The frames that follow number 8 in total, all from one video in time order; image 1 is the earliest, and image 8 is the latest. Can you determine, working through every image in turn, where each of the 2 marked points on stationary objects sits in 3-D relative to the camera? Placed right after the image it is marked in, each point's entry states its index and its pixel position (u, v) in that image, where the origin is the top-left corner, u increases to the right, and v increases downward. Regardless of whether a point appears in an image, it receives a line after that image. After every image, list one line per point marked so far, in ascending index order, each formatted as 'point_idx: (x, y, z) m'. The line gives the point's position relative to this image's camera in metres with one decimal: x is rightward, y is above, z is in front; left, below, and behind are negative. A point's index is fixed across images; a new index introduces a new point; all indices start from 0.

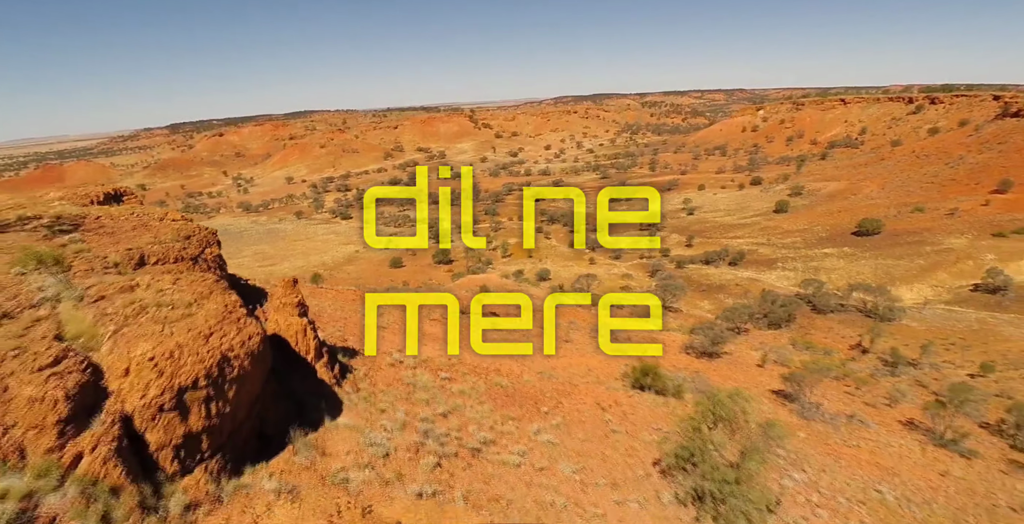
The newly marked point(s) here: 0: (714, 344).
0: (+7.5, -3.0, +18.0) m
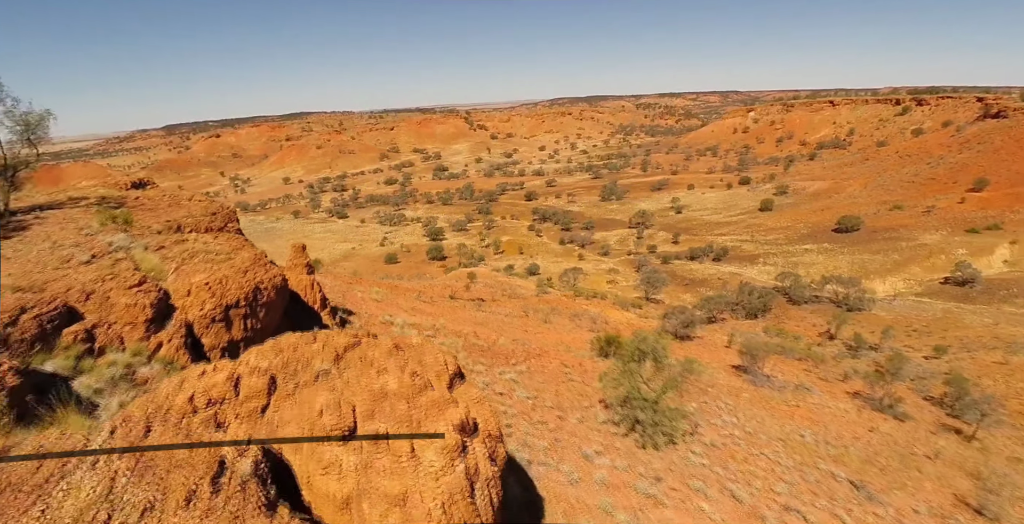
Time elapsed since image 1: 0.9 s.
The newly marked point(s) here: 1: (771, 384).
0: (+6.9, -2.6, +19.3) m
1: (+7.5, -3.4, +14.0) m
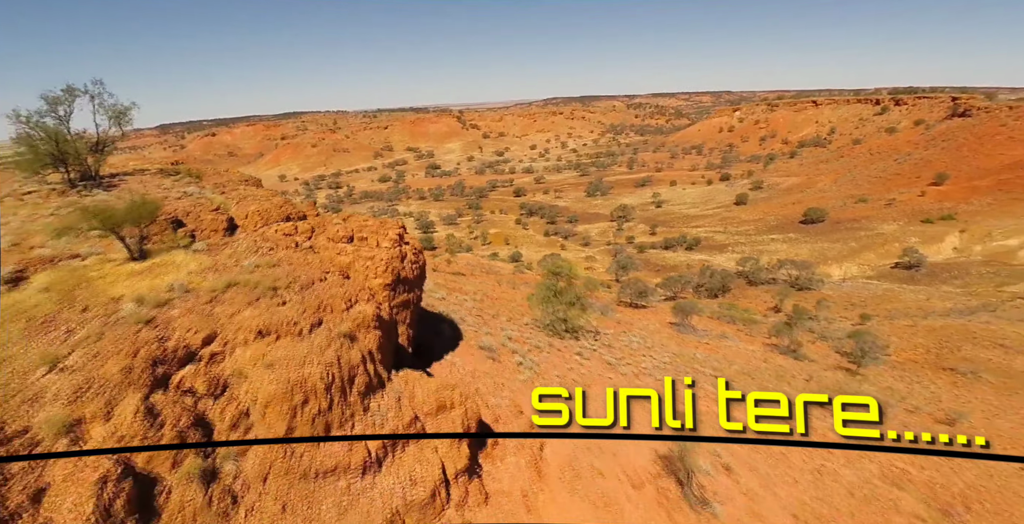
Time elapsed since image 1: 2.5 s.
0: (+5.8, -1.5, +22.1) m
1: (+6.4, -2.4, +16.7) m
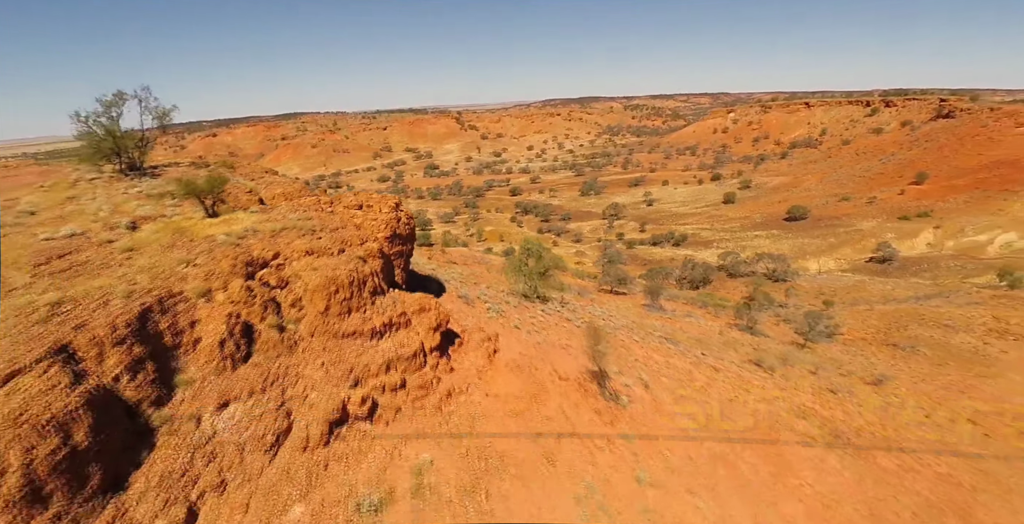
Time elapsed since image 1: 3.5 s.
0: (+5.3, -1.0, +23.9) m
1: (+5.9, -1.9, +18.5) m
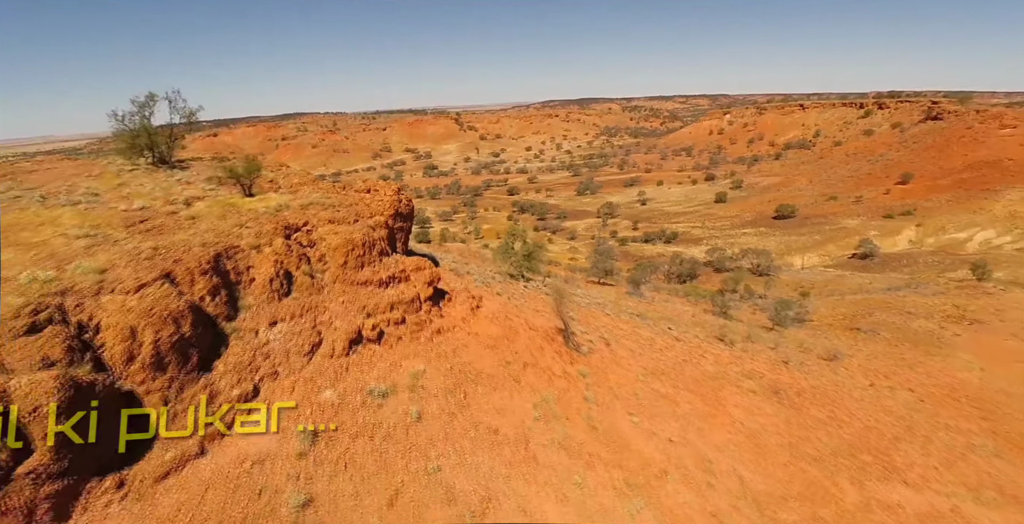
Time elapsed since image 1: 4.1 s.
0: (+4.9, -0.6, +25.3) m
1: (+5.6, -1.5, +19.9) m
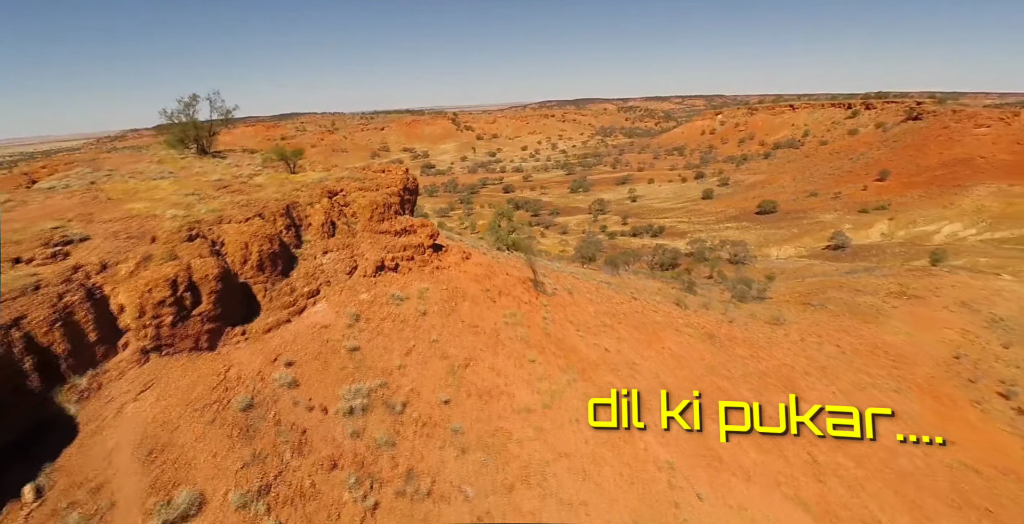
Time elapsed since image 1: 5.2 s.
0: (+4.5, +0.1, +27.7) m
1: (+5.1, -0.7, +22.3) m
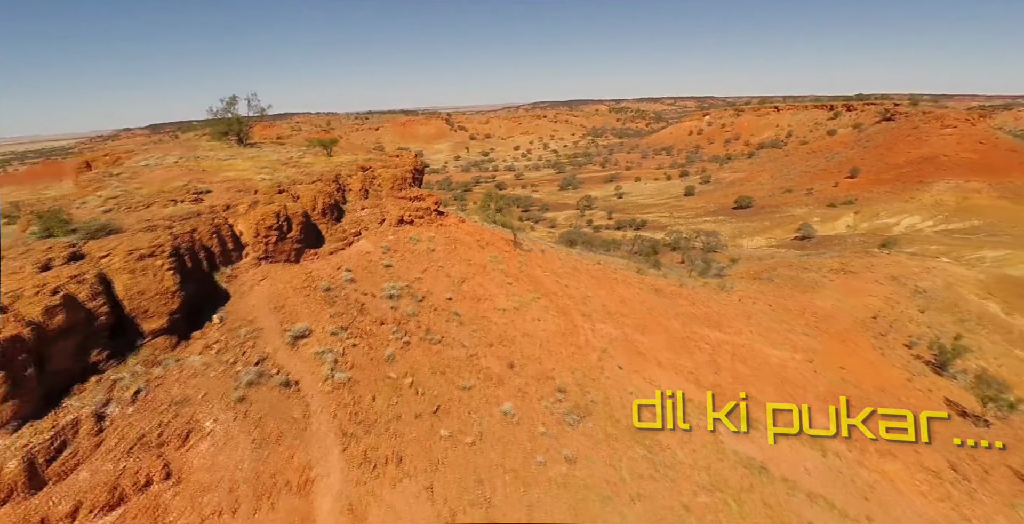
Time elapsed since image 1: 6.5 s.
0: (+3.8, +1.2, +30.8) m
1: (+4.5, +0.4, +25.5) m
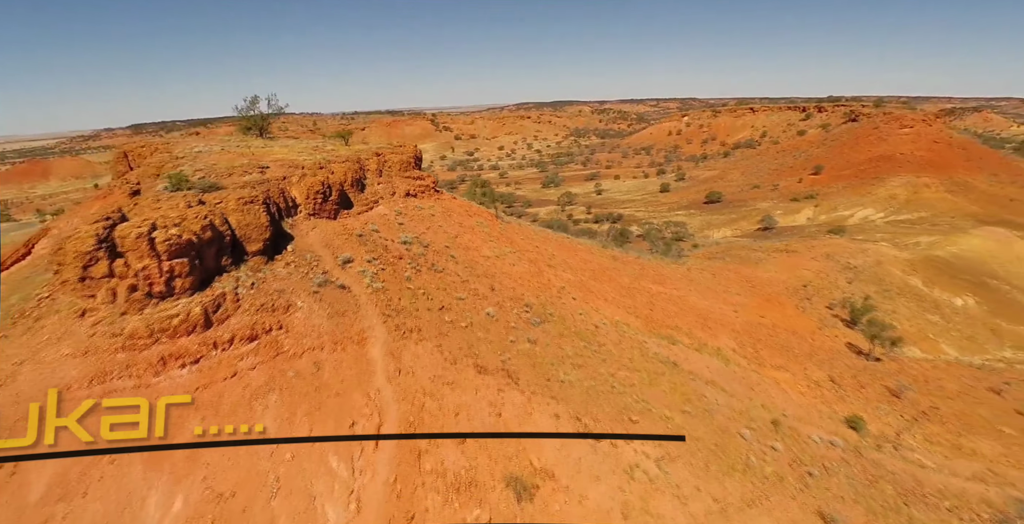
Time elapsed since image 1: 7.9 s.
0: (+2.7, +2.2, +34.2) m
1: (+3.6, +1.5, +28.8) m
